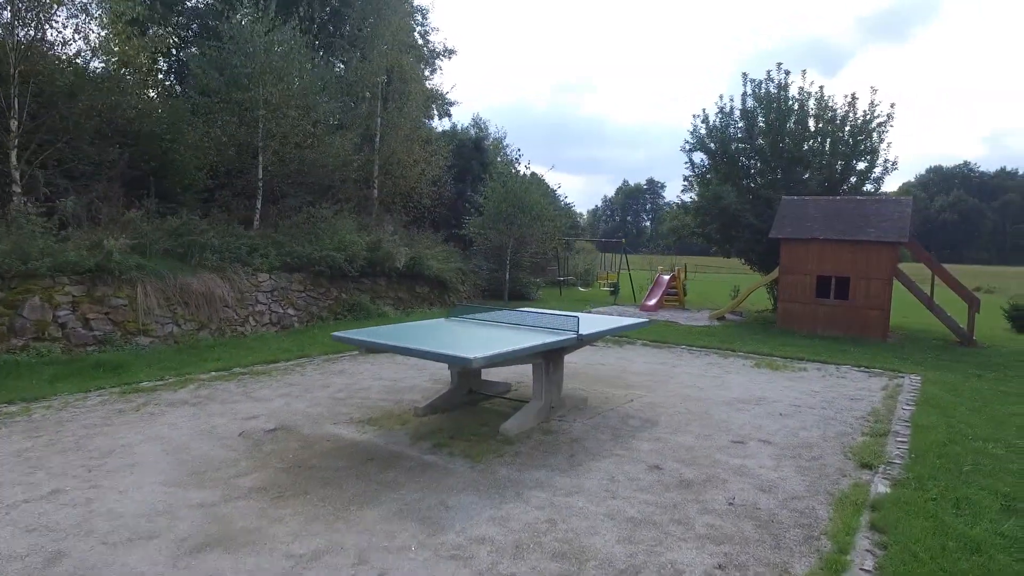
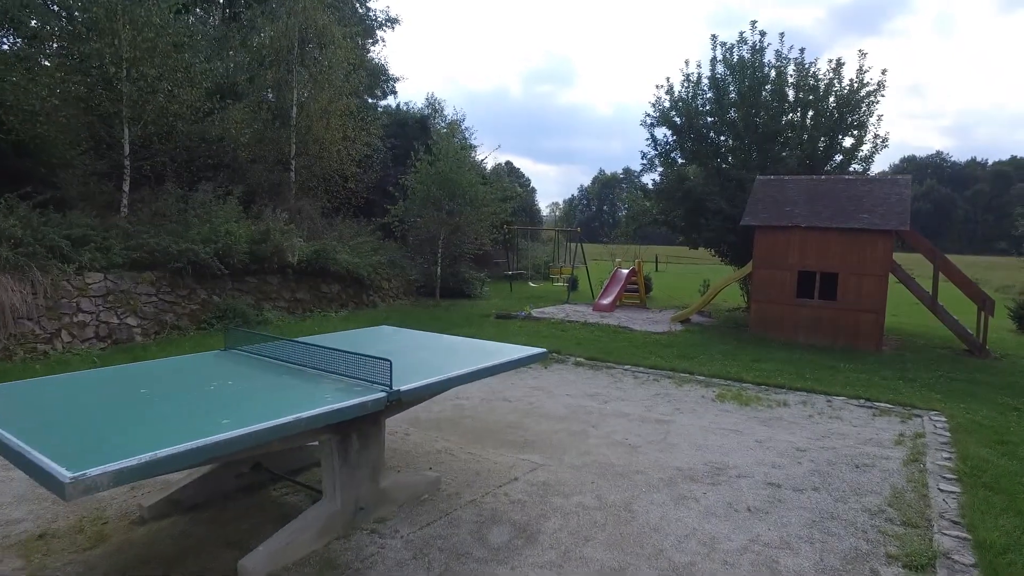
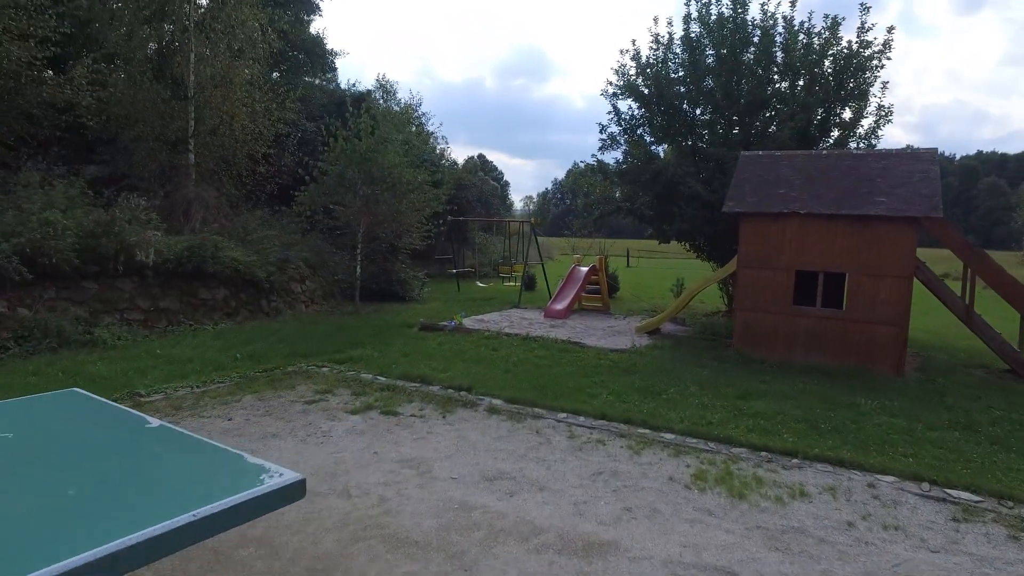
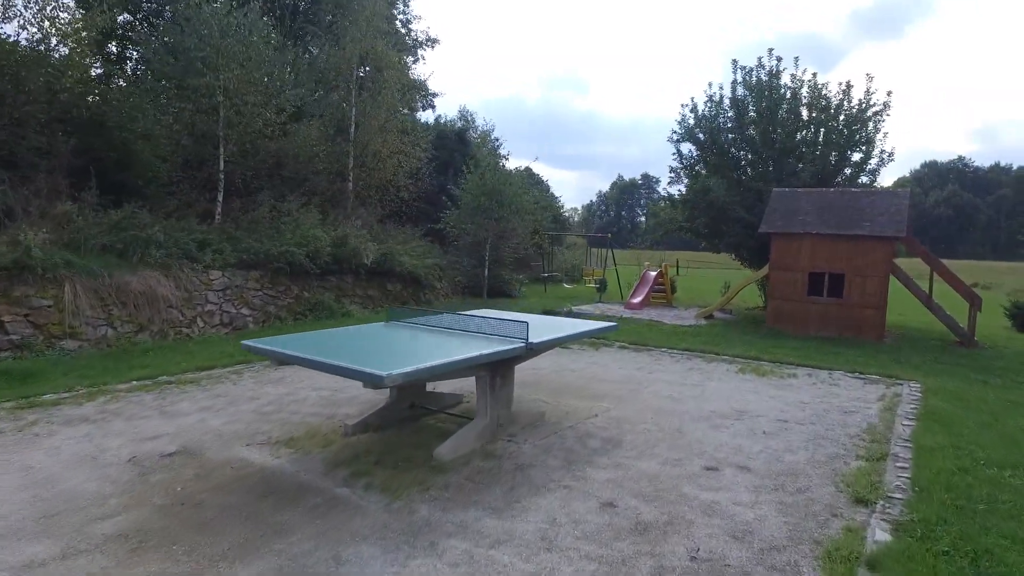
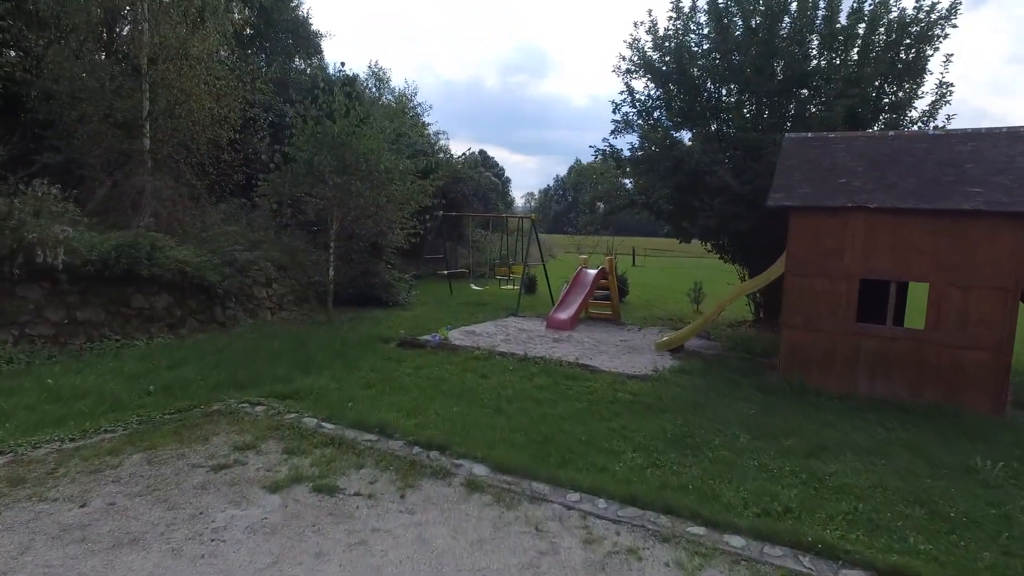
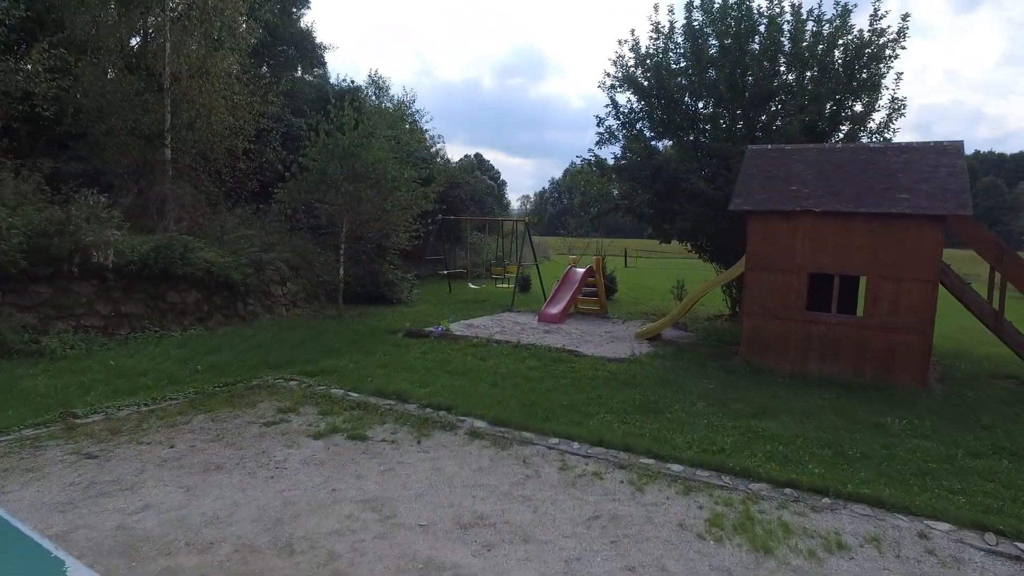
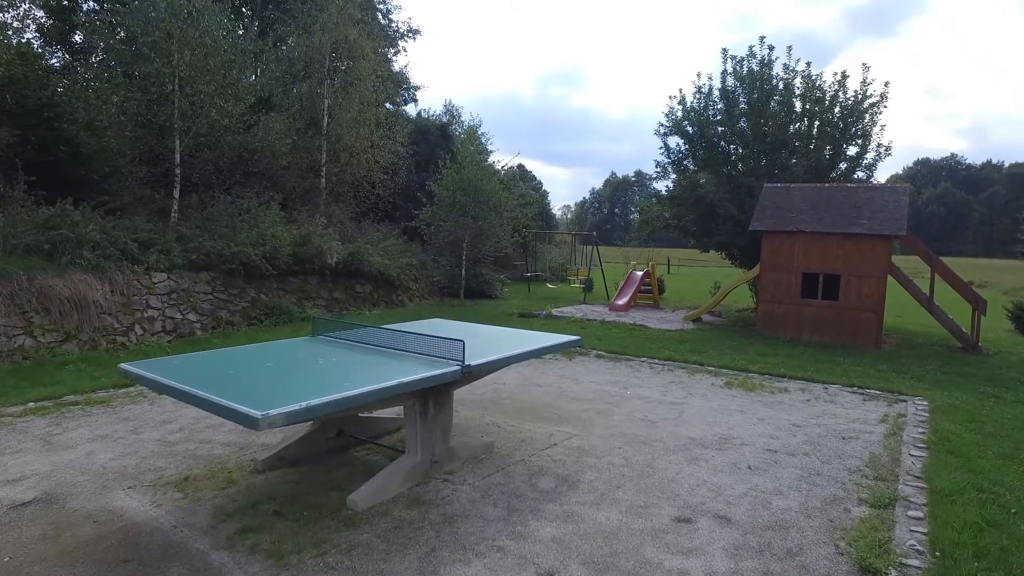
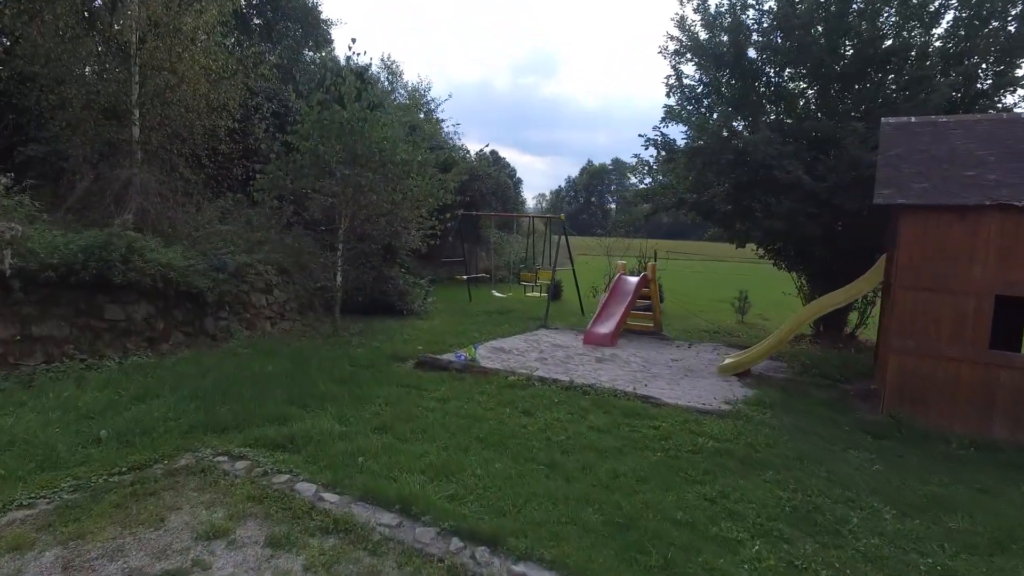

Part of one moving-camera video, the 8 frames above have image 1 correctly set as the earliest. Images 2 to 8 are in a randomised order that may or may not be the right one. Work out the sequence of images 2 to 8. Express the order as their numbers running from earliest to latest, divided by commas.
4, 7, 2, 3, 6, 5, 8
